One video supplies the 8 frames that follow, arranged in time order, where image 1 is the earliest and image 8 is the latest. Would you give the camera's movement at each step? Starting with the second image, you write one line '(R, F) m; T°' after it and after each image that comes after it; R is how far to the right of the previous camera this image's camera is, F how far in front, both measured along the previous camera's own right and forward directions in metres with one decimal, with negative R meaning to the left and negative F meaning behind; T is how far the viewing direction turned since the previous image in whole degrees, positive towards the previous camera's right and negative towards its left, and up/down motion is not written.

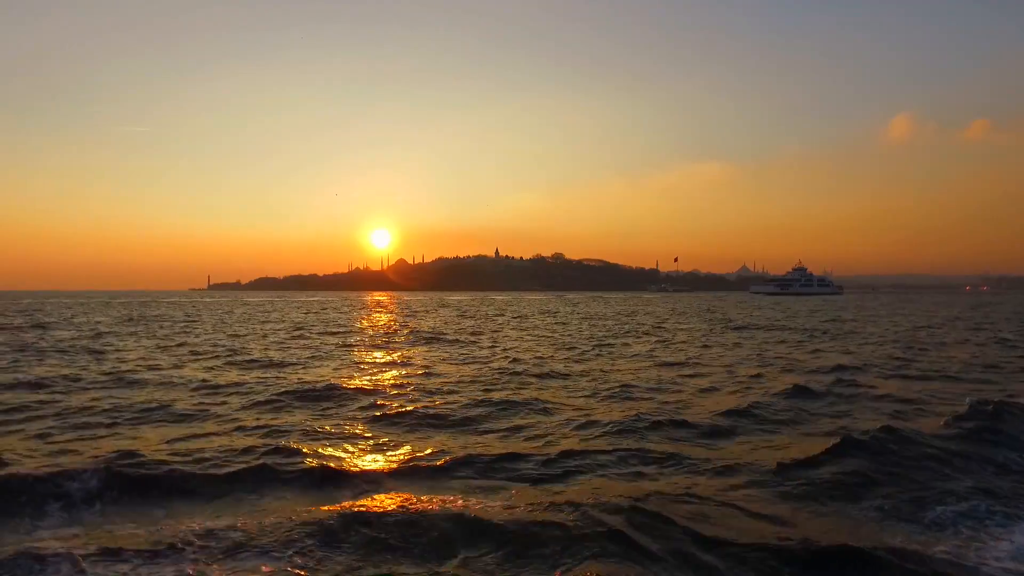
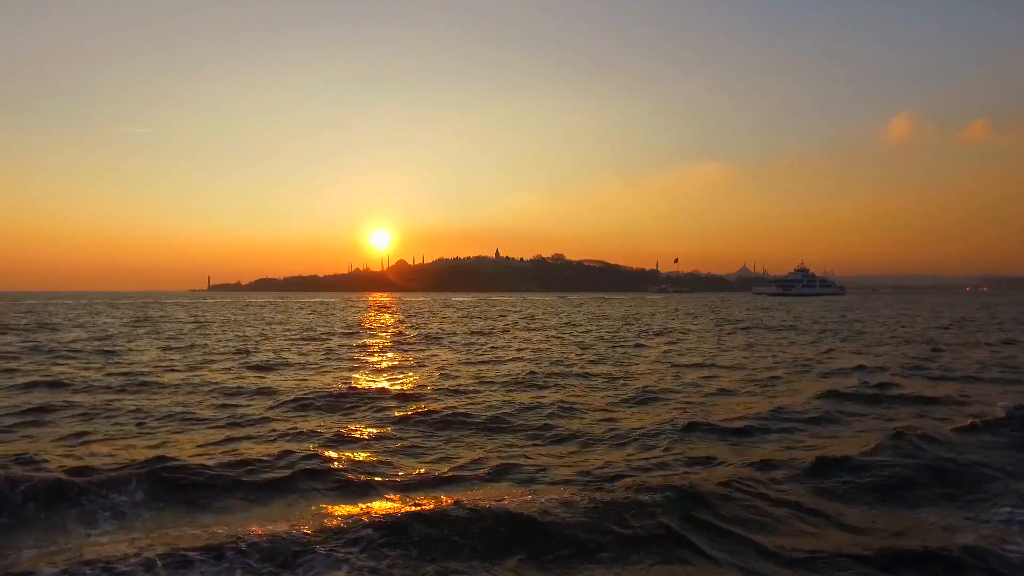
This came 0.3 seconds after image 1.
(-0.5, 0.0) m; 0°
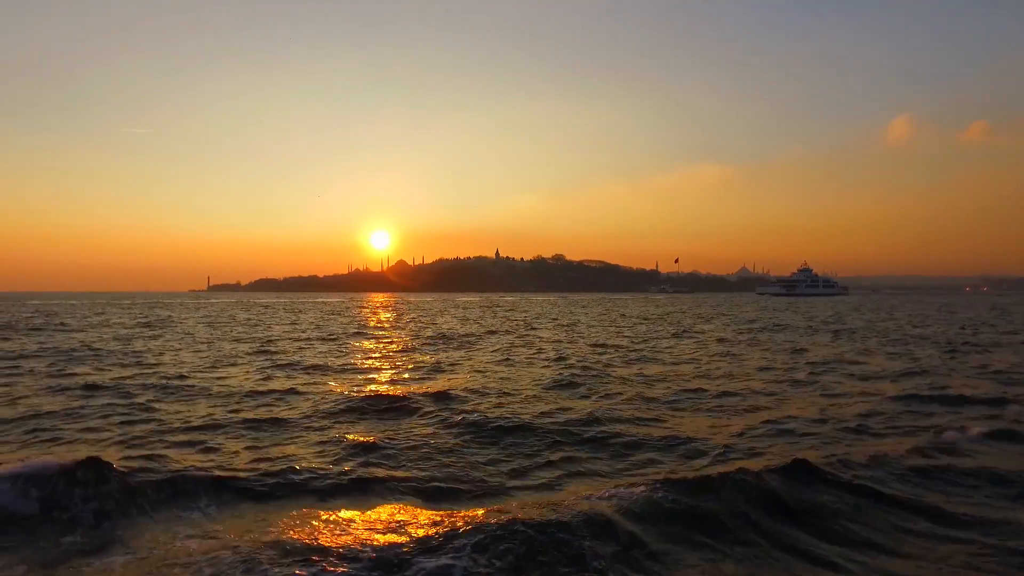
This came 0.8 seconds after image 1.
(-0.7, +0.1) m; 0°
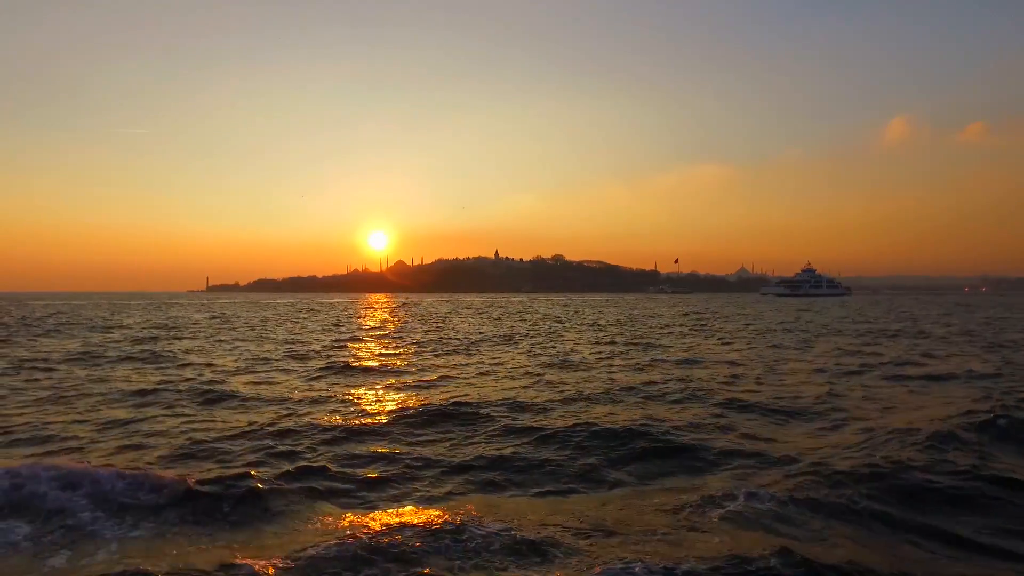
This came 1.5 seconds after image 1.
(-1.0, 0.0) m; 0°
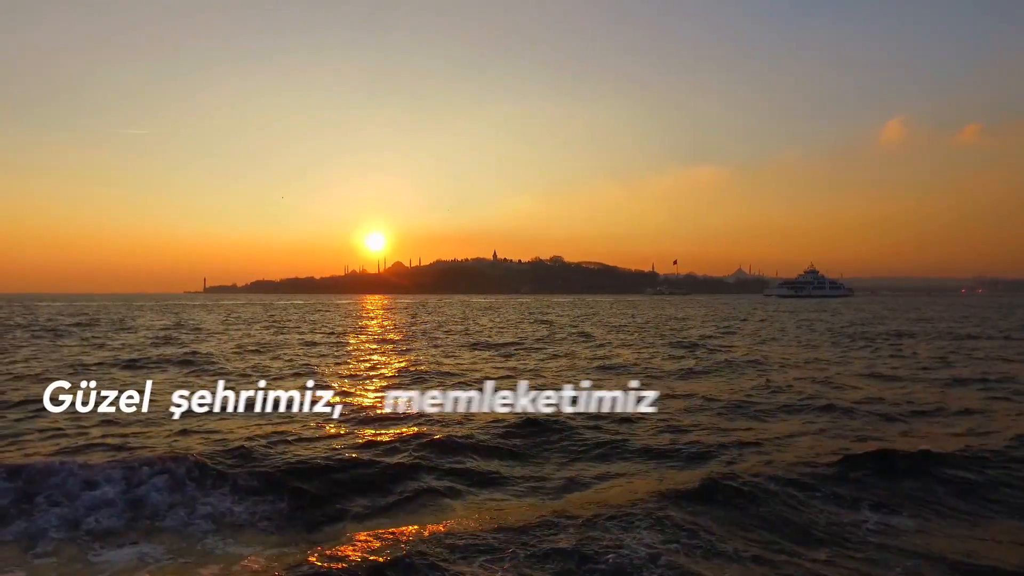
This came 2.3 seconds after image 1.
(-1.2, 0.0) m; 0°
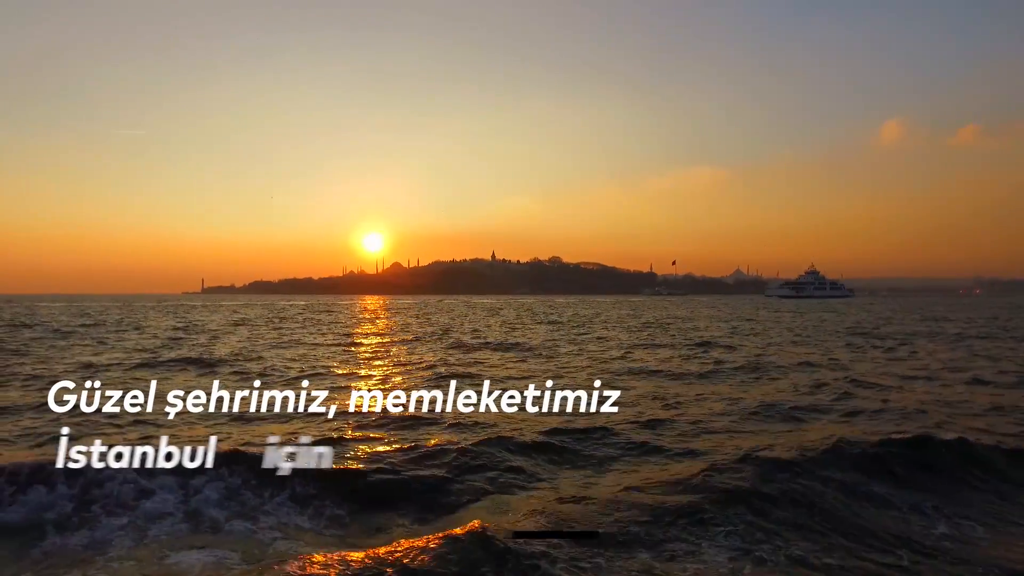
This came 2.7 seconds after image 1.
(-0.6, 0.0) m; 0°
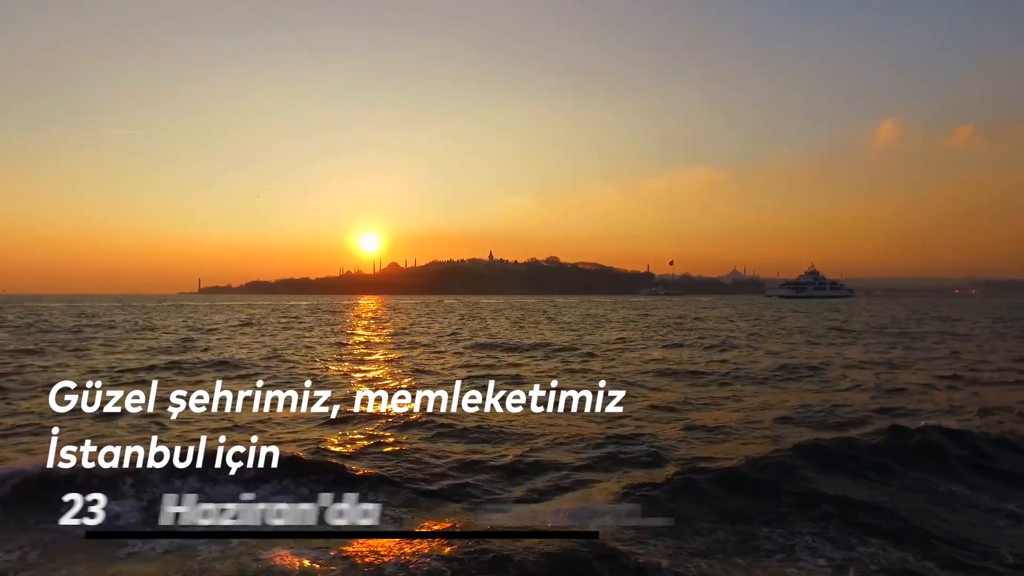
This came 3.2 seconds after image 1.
(-0.9, -0.1) m; 0°
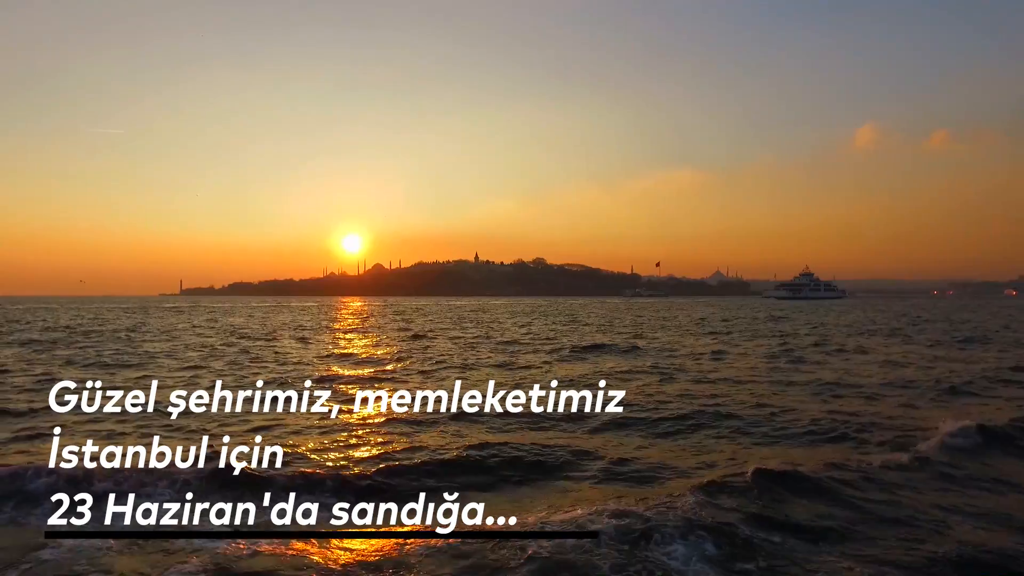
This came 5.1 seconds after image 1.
(-3.0, -0.8) m; +1°
